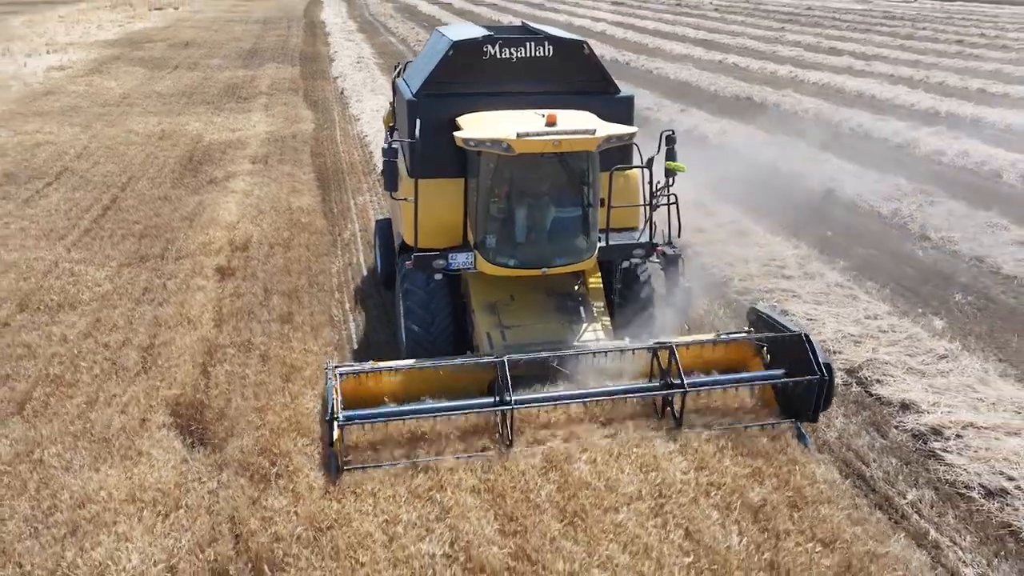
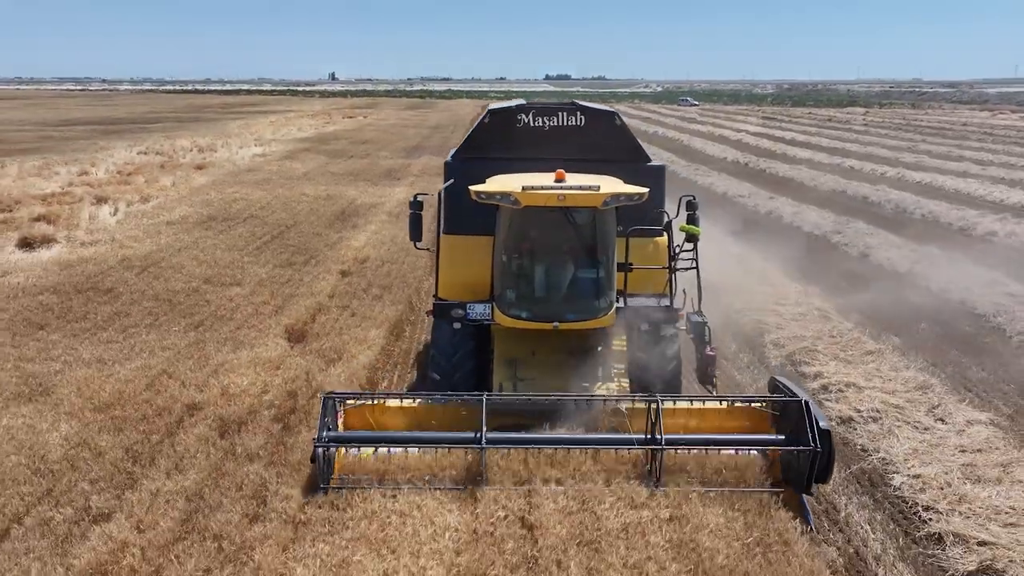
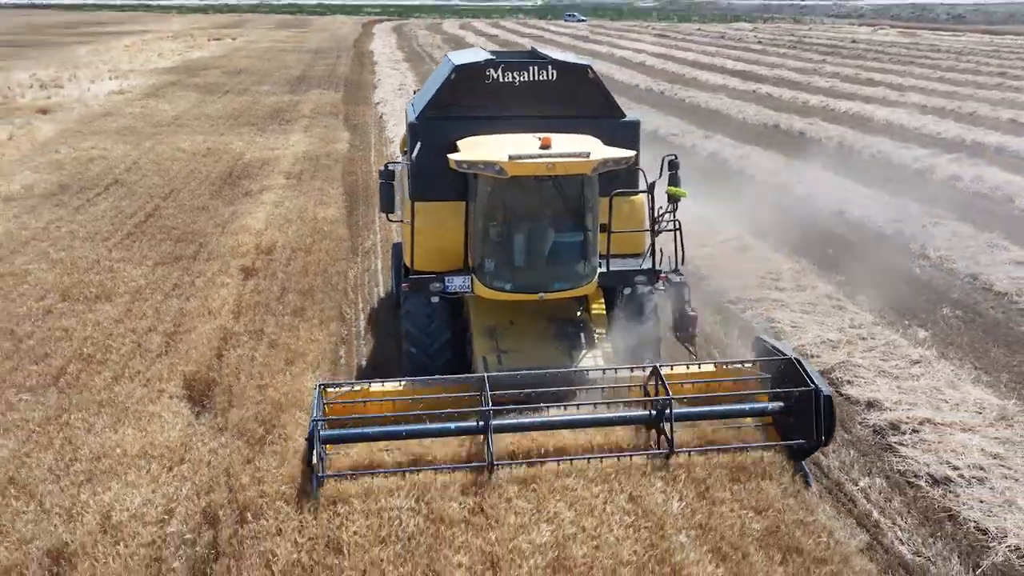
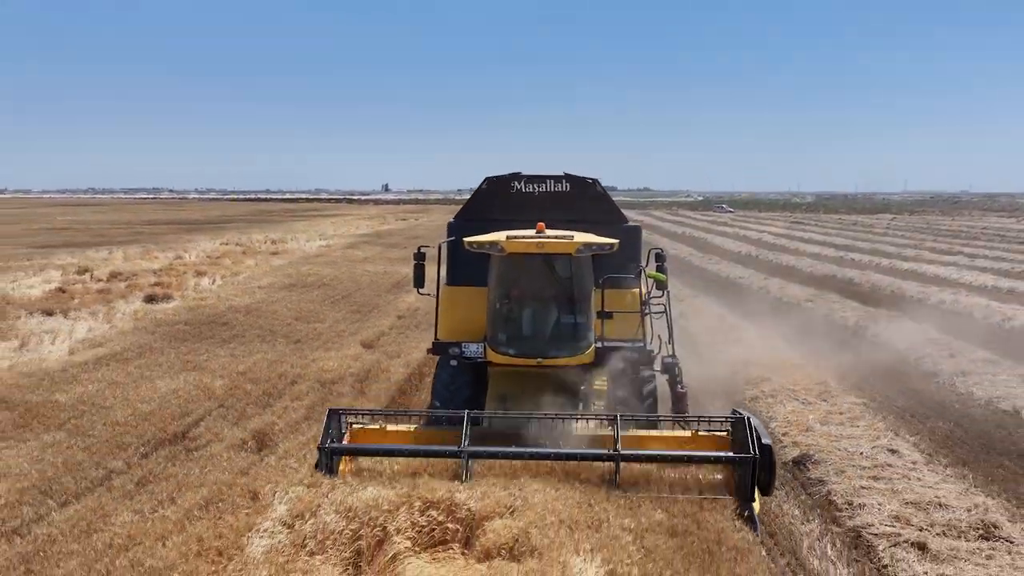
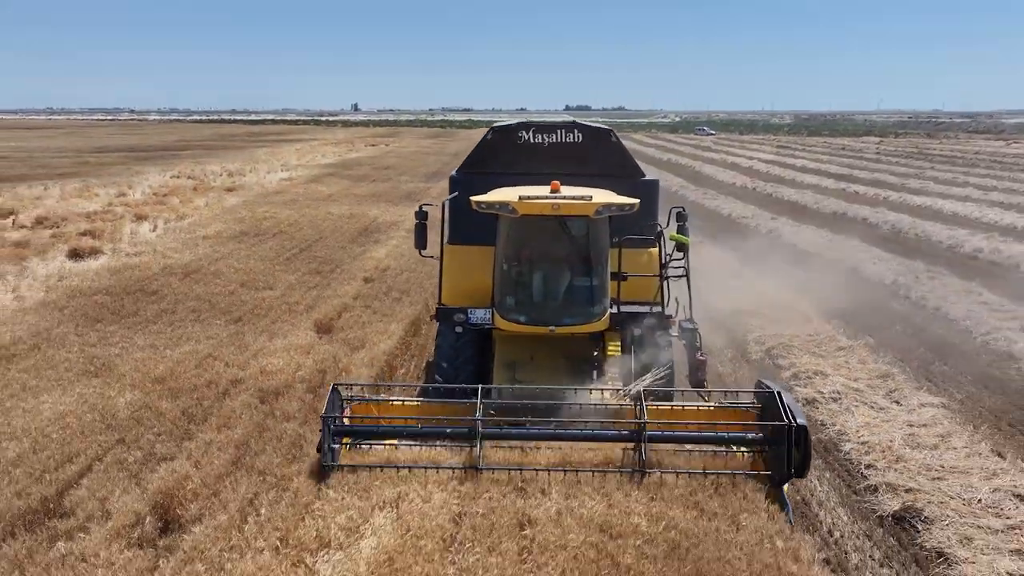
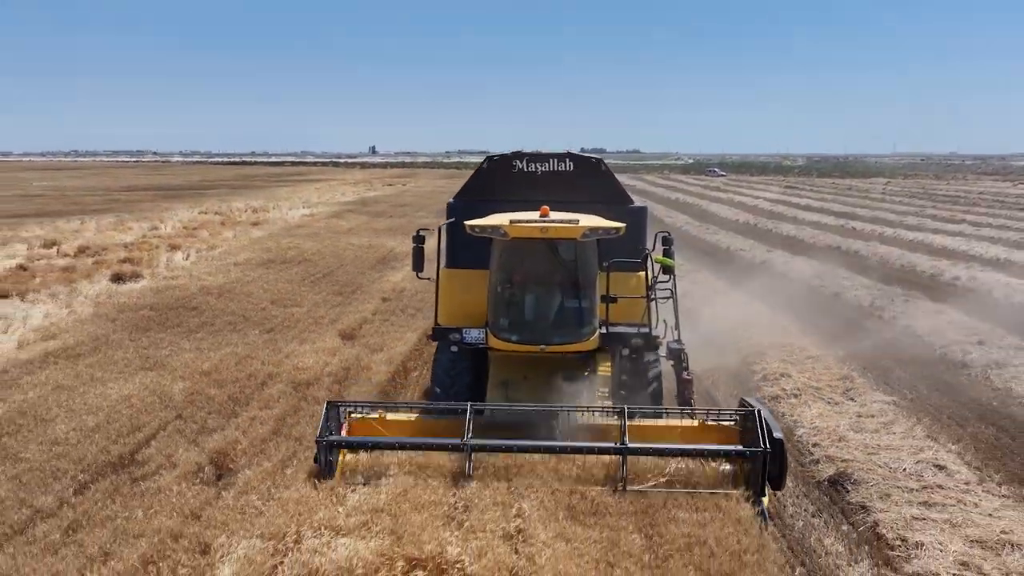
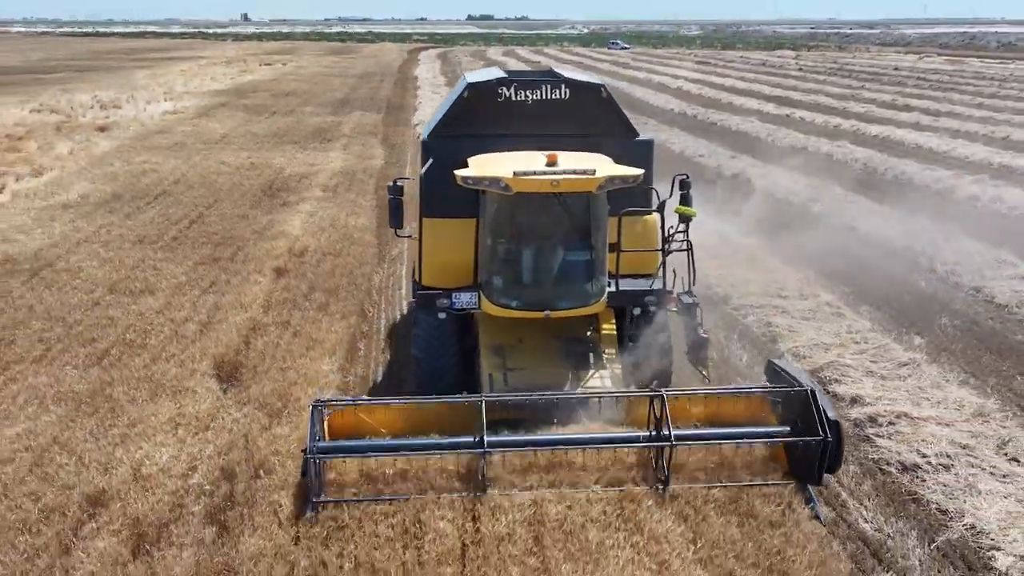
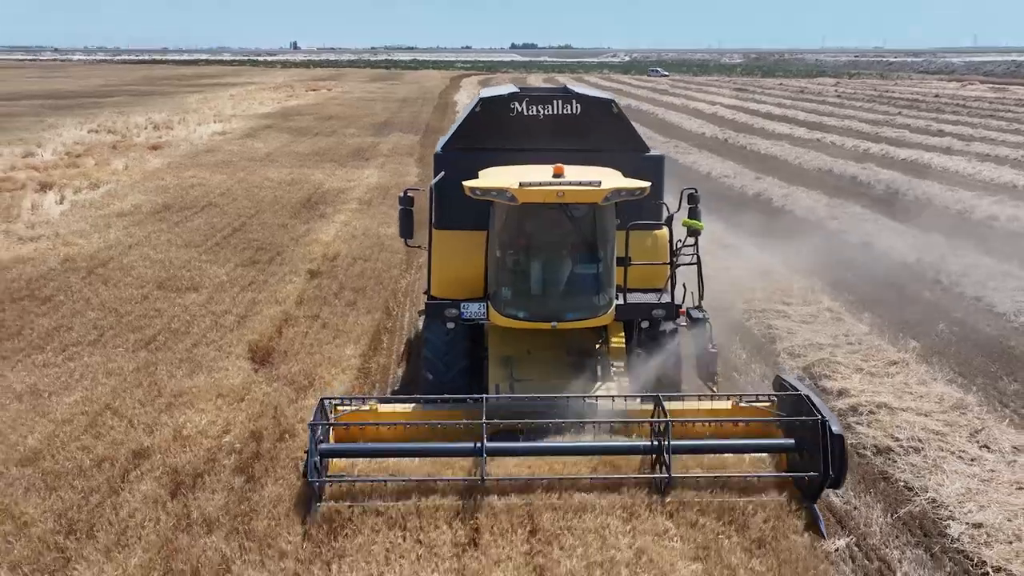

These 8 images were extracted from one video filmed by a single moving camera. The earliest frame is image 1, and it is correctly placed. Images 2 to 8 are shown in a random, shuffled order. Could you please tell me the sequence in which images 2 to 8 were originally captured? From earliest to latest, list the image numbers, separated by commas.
3, 7, 8, 2, 5, 6, 4
